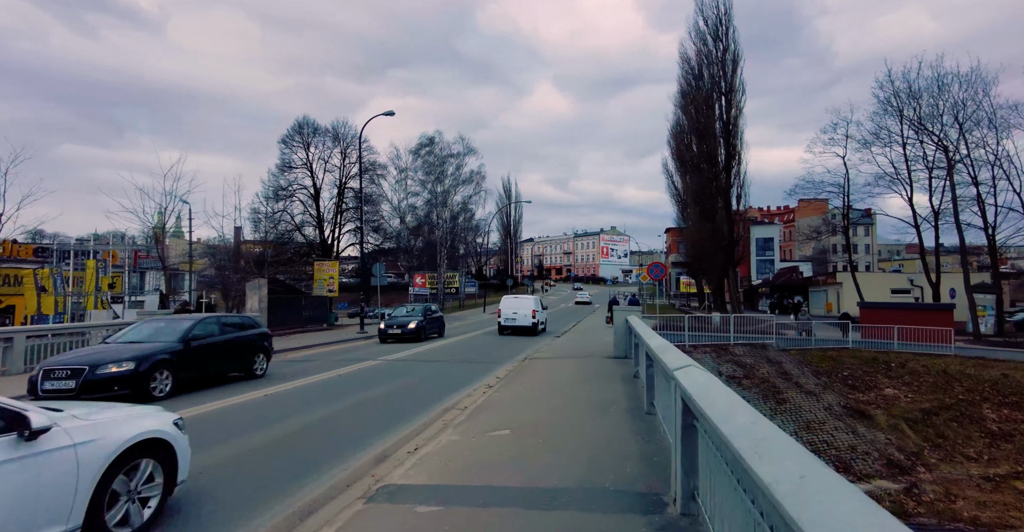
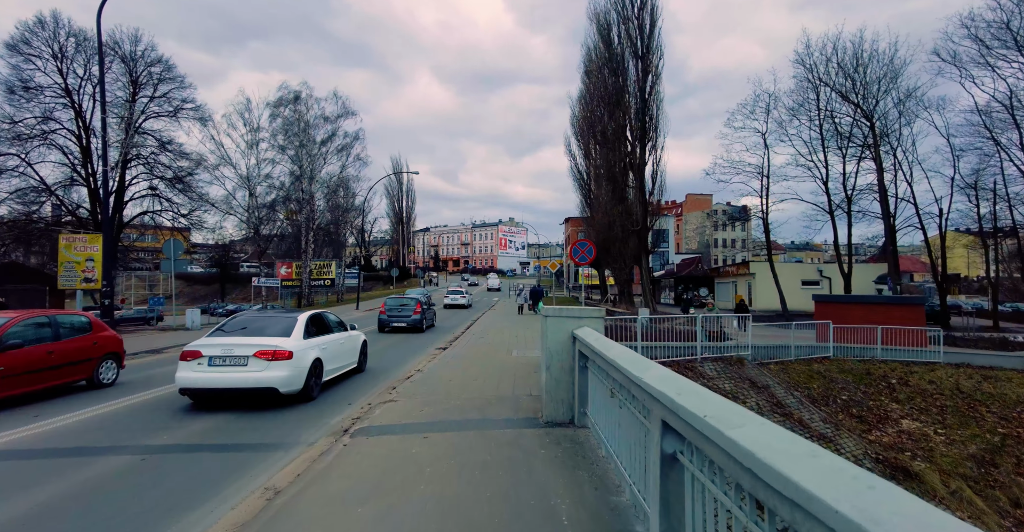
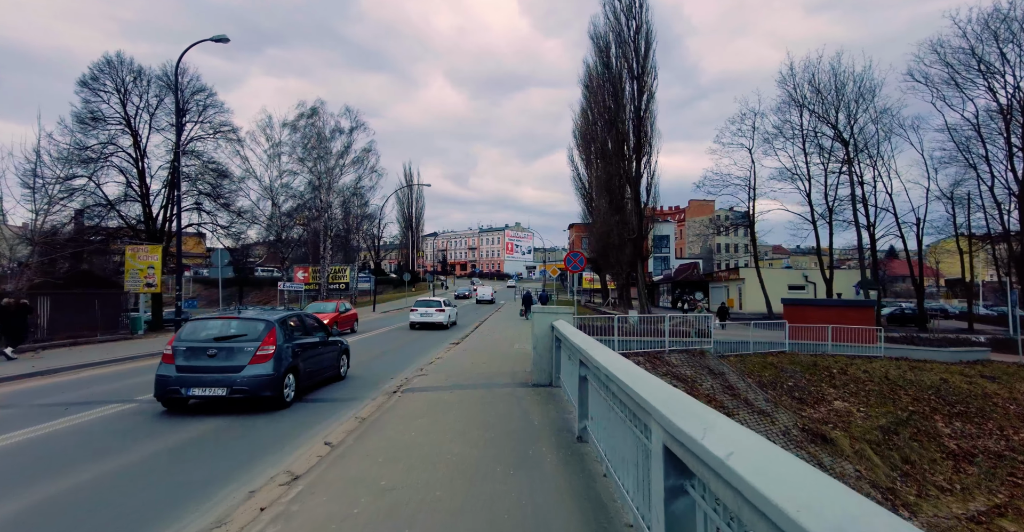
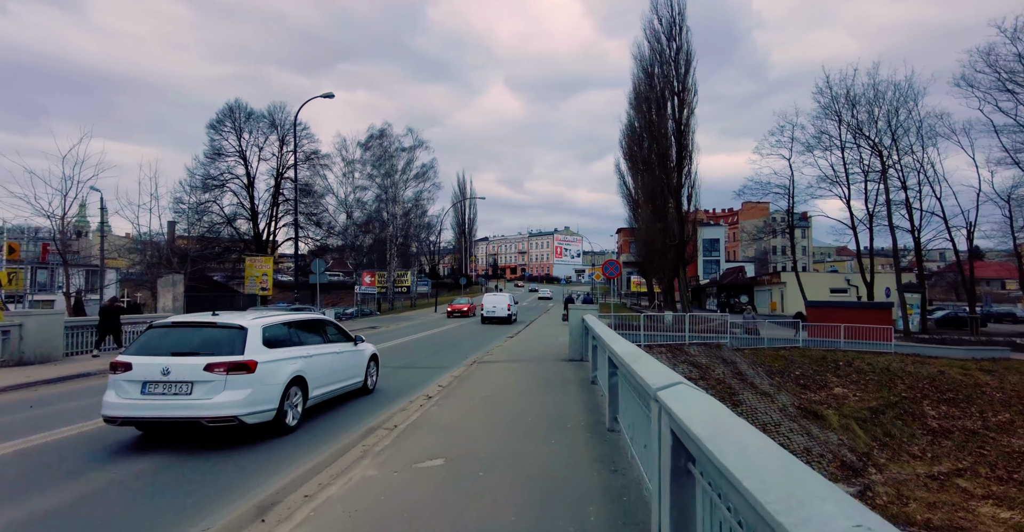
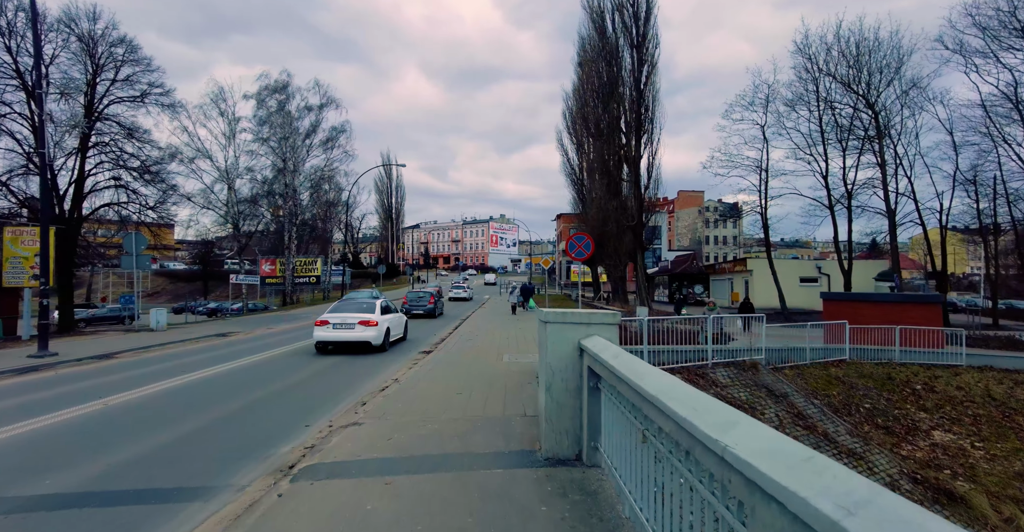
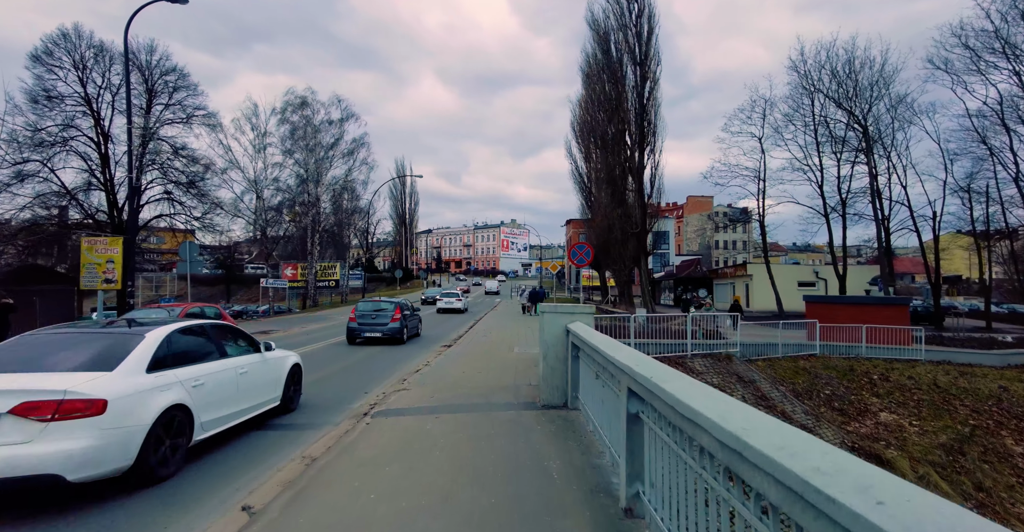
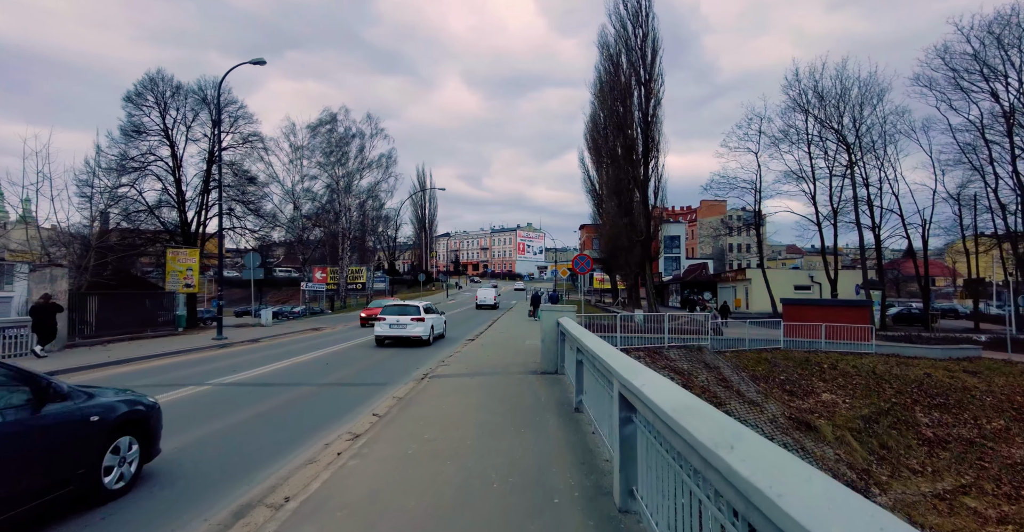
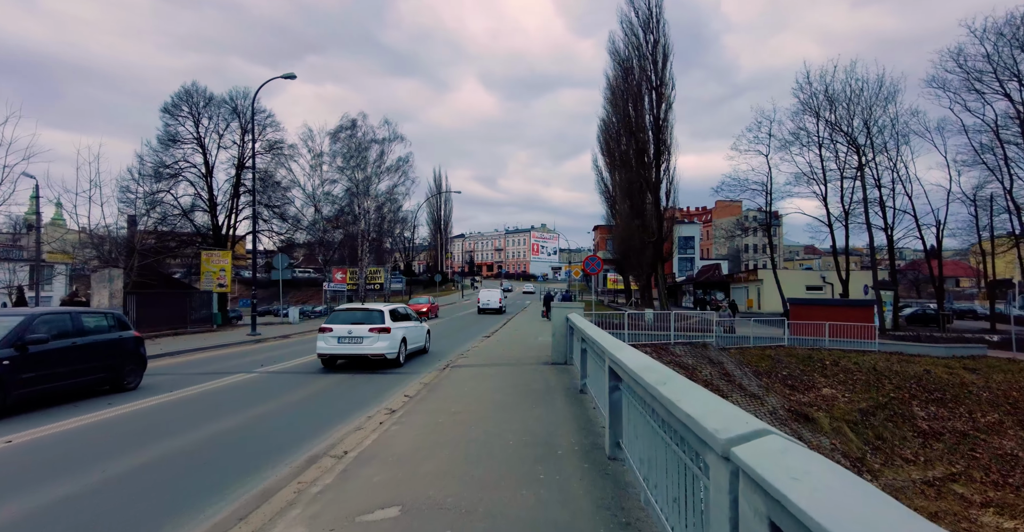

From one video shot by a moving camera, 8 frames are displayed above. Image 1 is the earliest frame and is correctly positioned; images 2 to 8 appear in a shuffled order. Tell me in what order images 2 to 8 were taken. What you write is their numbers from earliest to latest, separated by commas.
4, 8, 7, 3, 6, 2, 5
